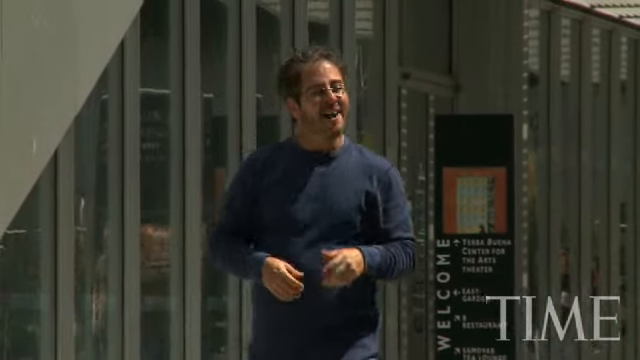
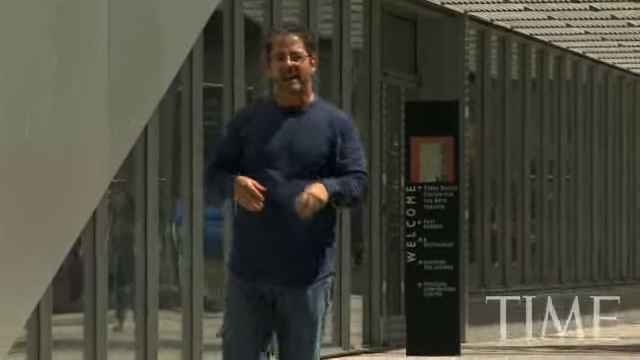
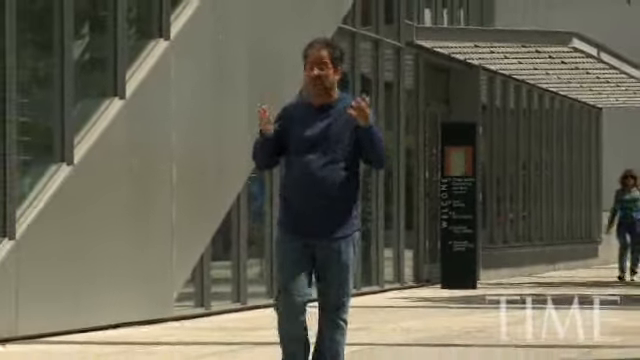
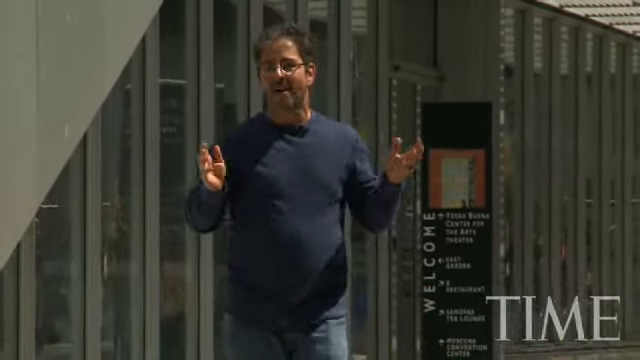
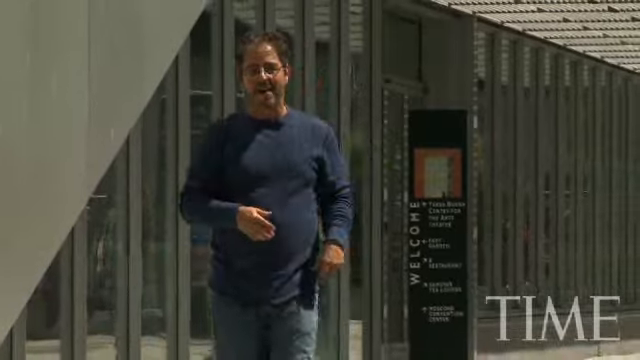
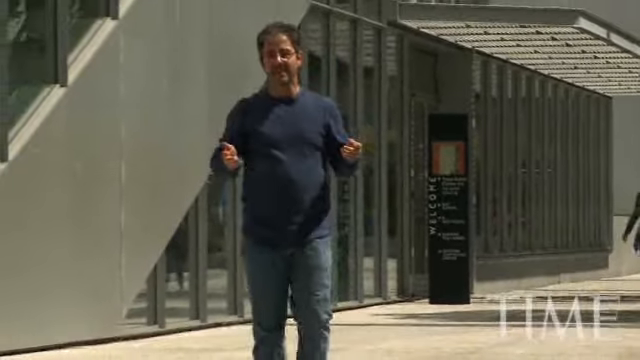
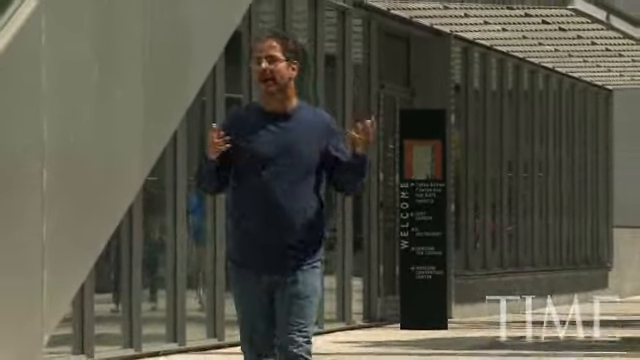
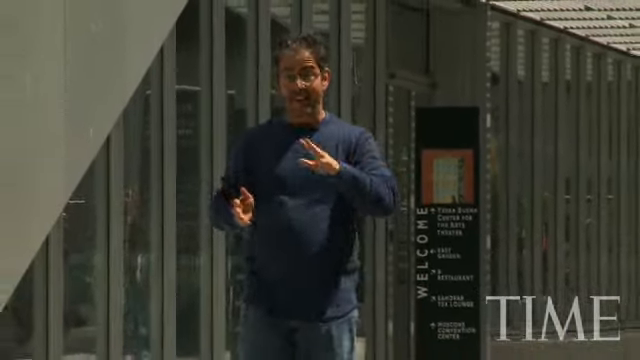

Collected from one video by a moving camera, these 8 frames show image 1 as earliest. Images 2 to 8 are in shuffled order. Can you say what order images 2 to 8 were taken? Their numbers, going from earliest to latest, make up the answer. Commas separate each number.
4, 8, 5, 2, 7, 6, 3
